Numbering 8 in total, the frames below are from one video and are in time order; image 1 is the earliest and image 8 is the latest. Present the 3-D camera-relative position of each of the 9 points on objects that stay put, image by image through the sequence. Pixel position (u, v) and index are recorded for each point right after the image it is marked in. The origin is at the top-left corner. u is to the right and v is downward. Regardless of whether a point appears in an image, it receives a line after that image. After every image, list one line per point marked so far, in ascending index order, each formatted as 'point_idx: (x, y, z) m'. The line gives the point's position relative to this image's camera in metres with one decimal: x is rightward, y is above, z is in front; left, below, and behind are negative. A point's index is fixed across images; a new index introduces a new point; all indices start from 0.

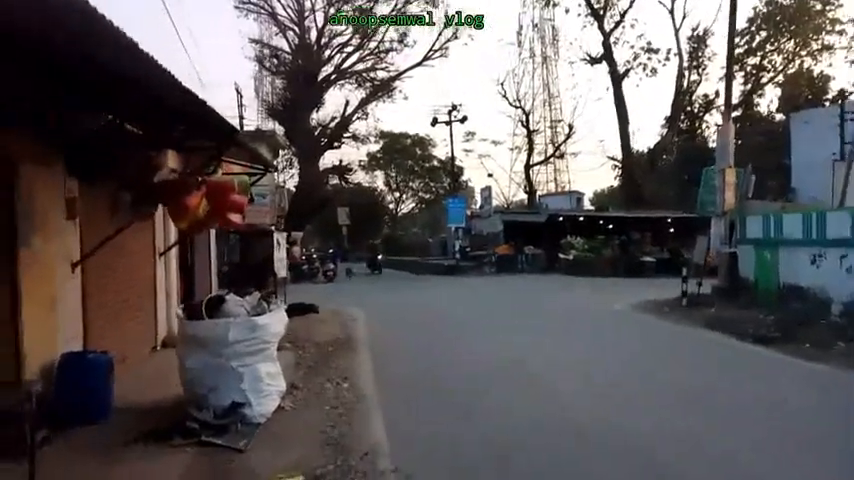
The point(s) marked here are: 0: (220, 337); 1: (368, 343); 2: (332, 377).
0: (-3.1, -1.4, +8.9) m
1: (-1.6, -2.8, +16.2) m
2: (-1.9, -2.8, +12.2) m
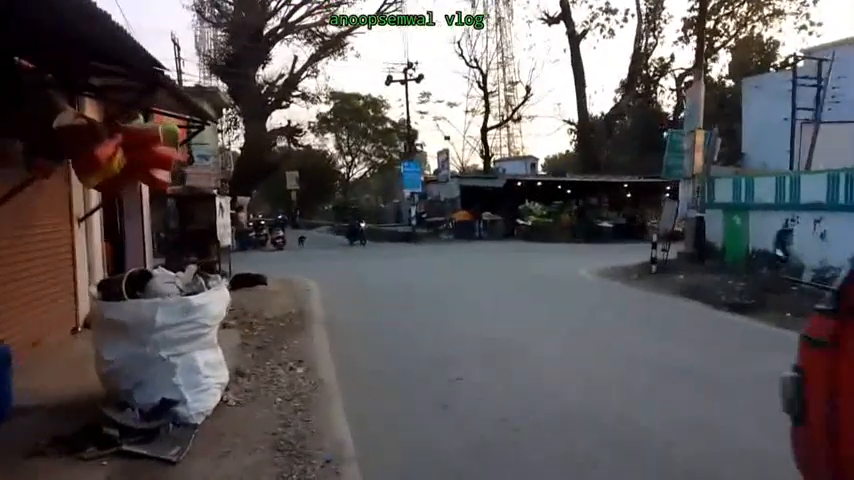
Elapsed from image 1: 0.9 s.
0: (-3.4, -1.0, +7.3) m
1: (-2.5, -1.9, +14.7) m
2: (-2.5, -2.2, +10.7) m
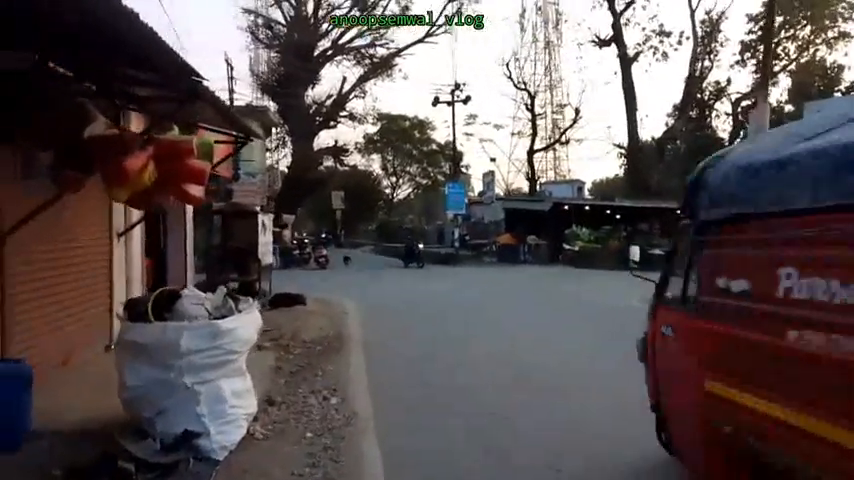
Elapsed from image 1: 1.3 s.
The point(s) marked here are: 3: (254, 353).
0: (-2.9, -1.2, +6.8) m
1: (-1.5, -2.4, +14.1) m
2: (-1.8, -2.5, +10.2) m
3: (-3.6, -2.4, +12.6) m
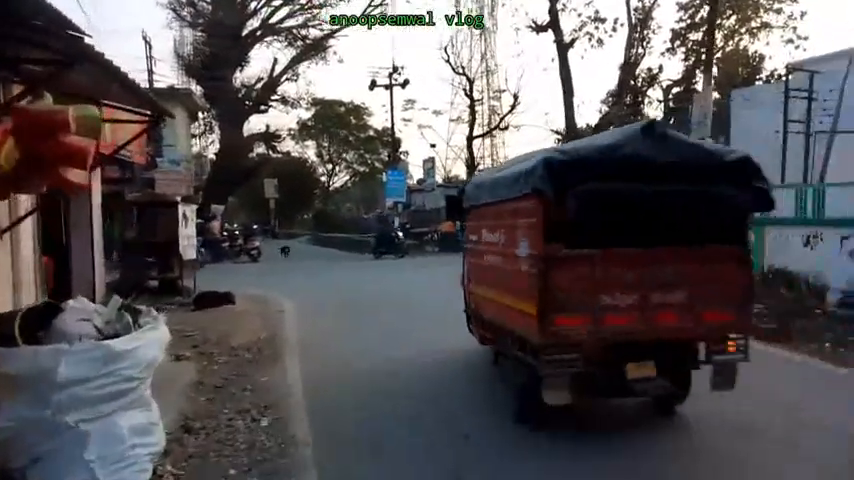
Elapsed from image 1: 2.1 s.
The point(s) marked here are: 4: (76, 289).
0: (-3.4, -1.2, +5.3) m
1: (-2.7, -2.3, +12.7) m
2: (-2.6, -2.4, +8.7) m
3: (-4.6, -2.3, +10.9) m
4: (-8.8, -1.2, +15.2) m
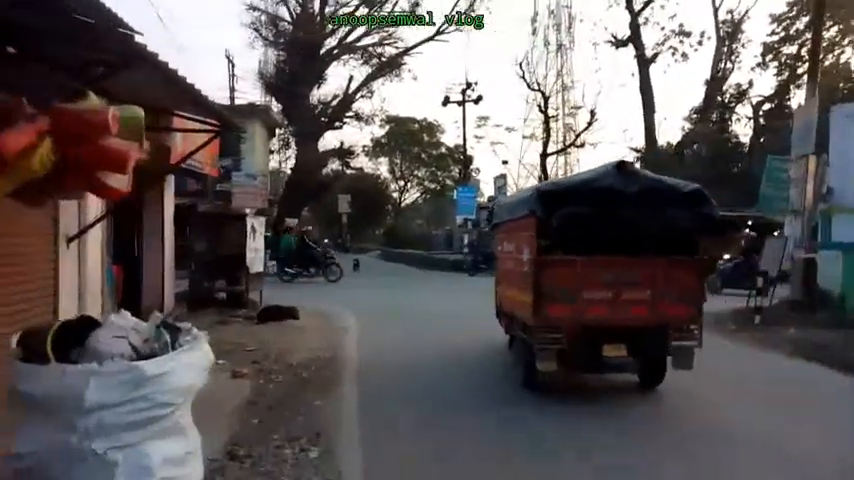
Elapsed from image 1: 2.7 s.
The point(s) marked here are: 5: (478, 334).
0: (-2.9, -1.3, +4.9) m
1: (-1.4, -2.6, +12.1) m
2: (-1.7, -2.6, +8.2) m
3: (-3.5, -2.5, +10.6) m
4: (-7.2, -1.5, +15.3) m
5: (+1.4, -2.6, +16.4) m
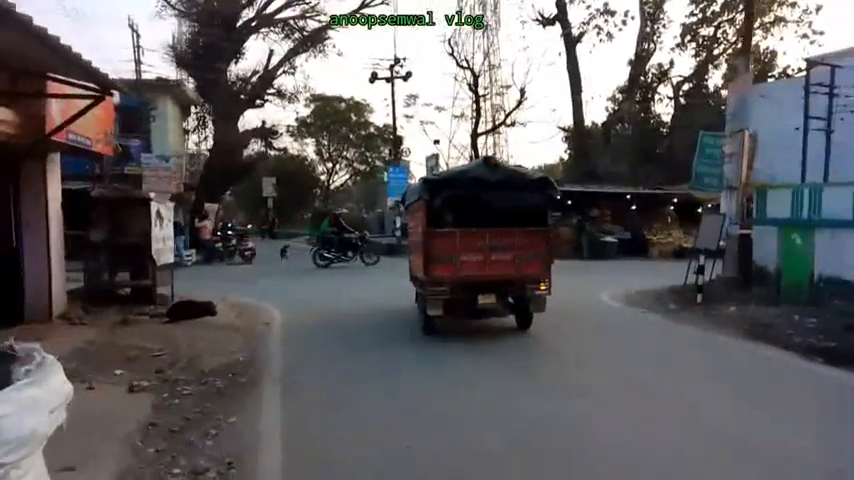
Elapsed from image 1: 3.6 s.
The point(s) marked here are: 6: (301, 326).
0: (-3.2, -1.3, +3.2) m
1: (-2.6, -2.3, +10.6) m
2: (-2.4, -2.5, +6.7) m
3: (-4.4, -2.3, +8.9) m
4: (-8.7, -1.3, +13.1) m
5: (-0.3, -2.1, +15.2) m
6: (-2.9, -2.1, +14.6) m
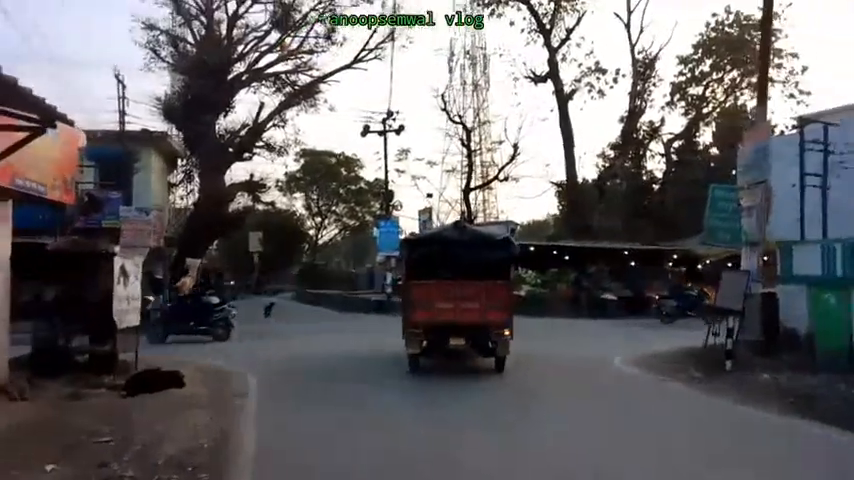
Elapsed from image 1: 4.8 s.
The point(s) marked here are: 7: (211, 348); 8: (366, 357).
0: (-3.0, -1.5, +1.4) m
1: (-2.5, -3.2, +8.7) m
2: (-2.3, -3.0, +4.8) m
3: (-4.4, -3.1, +6.9) m
4: (-8.7, -2.4, +11.2) m
5: (-0.3, -3.5, +13.3) m
6: (-3.0, -3.4, +12.7) m
7: (-6.9, -3.5, +19.3) m
8: (-1.7, -3.6, +18.4) m
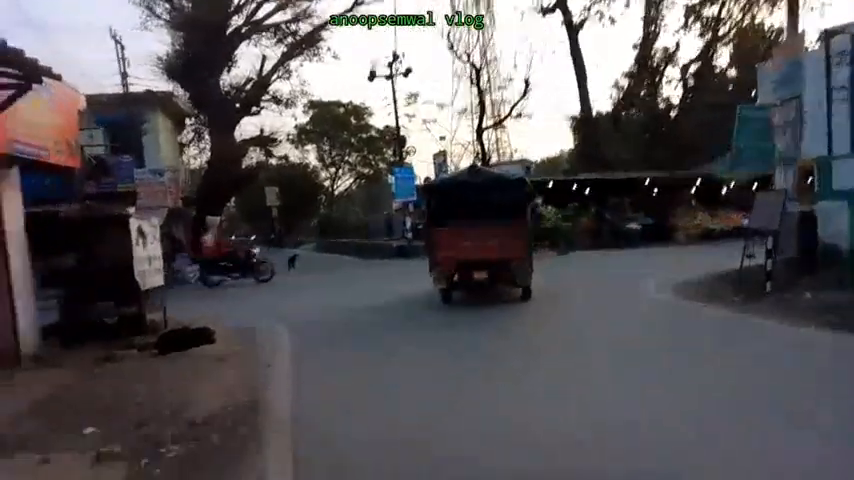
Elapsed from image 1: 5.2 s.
0: (-2.7, -1.4, +1.1) m
1: (-1.9, -2.5, +8.5) m
2: (-1.8, -2.6, +4.6) m
3: (-3.8, -2.6, +6.8) m
4: (-8.0, -1.8, +11.1) m
5: (+0.4, -2.2, +13.1) m
6: (-2.3, -2.3, +12.5) m
7: (-6.0, -2.1, +19.2) m
8: (-0.9, -2.0, +18.2) m
